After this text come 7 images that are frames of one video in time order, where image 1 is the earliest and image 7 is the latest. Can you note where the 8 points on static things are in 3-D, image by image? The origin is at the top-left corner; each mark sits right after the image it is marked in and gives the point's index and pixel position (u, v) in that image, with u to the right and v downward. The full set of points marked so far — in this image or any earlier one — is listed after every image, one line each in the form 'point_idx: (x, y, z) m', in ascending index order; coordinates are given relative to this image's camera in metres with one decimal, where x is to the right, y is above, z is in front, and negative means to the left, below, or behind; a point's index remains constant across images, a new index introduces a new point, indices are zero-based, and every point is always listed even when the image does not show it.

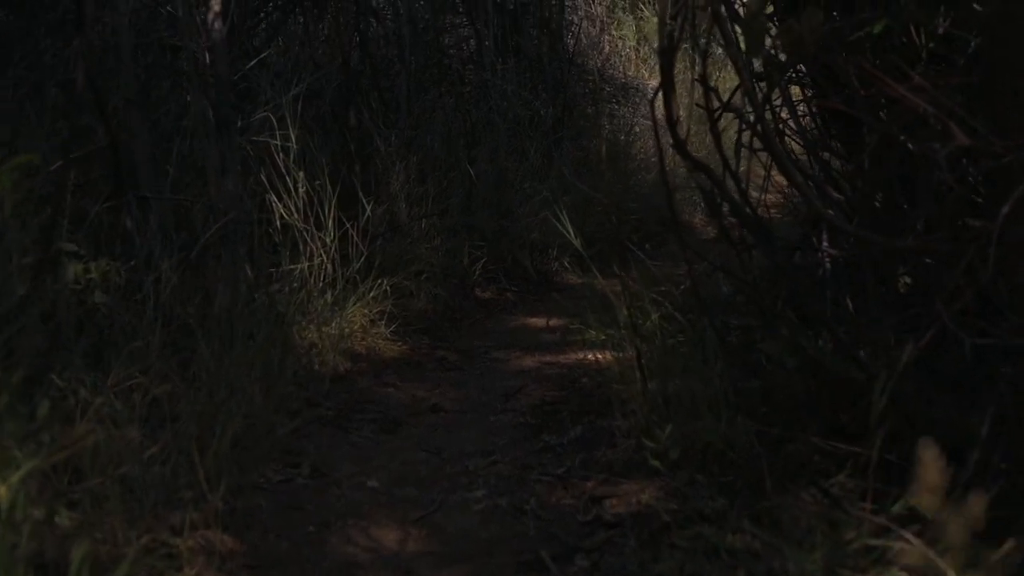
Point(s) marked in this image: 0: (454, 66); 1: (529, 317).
0: (-0.2, +0.8, +6.4) m
1: (+0.1, -0.1, +5.3) m
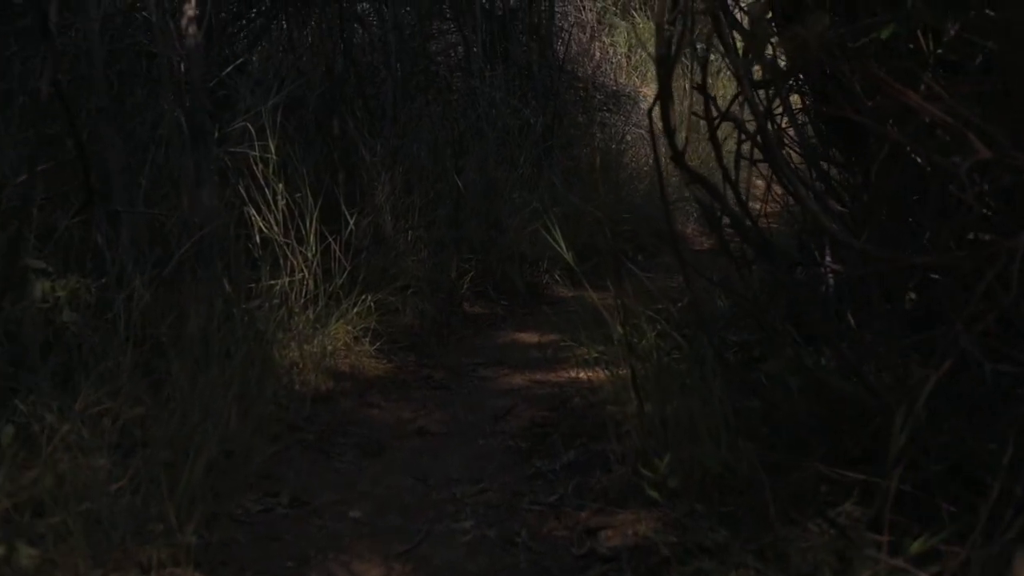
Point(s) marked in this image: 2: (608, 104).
0: (-0.3, +0.8, +6.3) m
1: (0.0, -0.1, +5.1) m
2: (+0.4, +0.8, +7.6) m
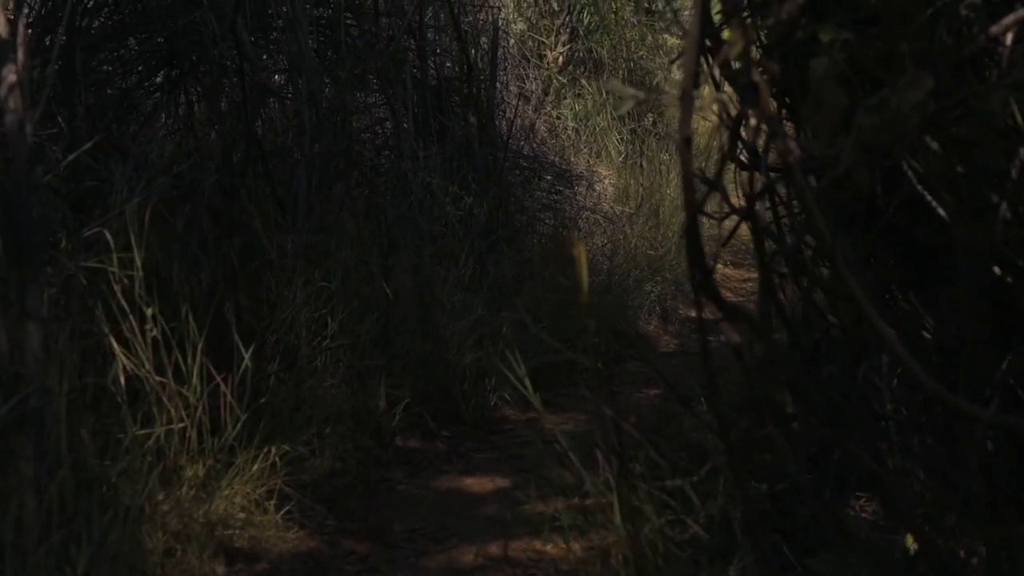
0: (-0.4, +0.4, +5.3) m
1: (-0.1, -0.4, +4.1) m
2: (+0.2, +0.4, +6.7) m
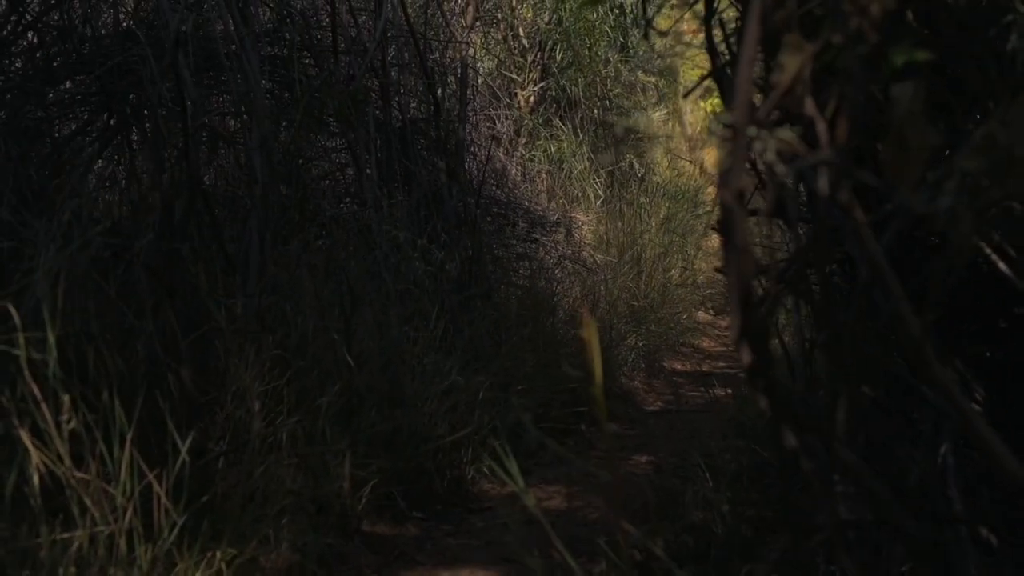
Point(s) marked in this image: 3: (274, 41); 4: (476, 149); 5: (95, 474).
0: (-0.5, +0.2, +4.8) m
1: (-0.1, -0.6, +3.6) m
2: (+0.1, +0.2, +6.2) m
3: (-0.7, +0.7, +5.0) m
4: (-0.1, +0.5, +6.1) m
5: (-0.7, -0.3, +2.7) m
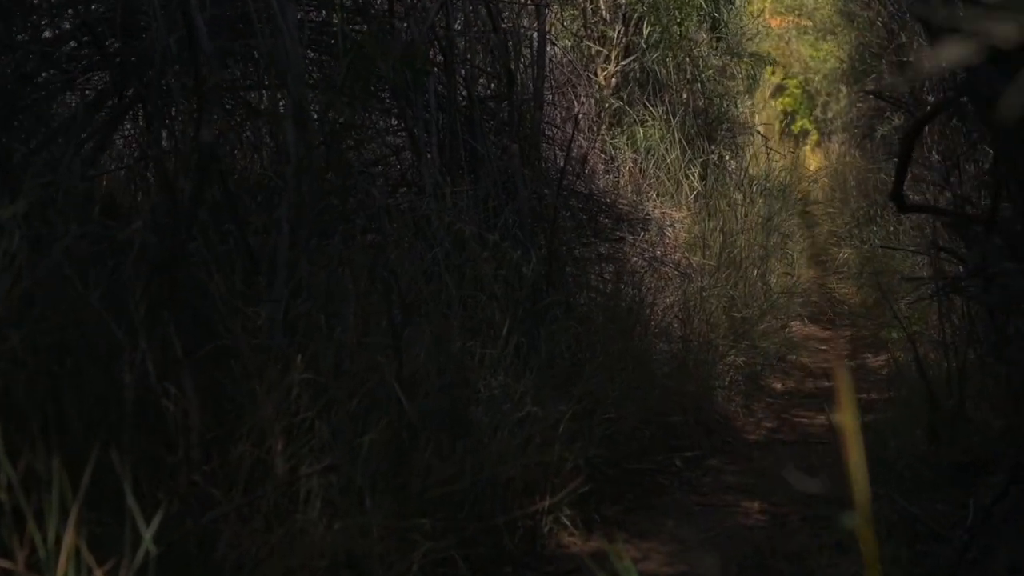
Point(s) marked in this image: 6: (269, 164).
0: (-0.3, +0.2, +4.0) m
1: (0.0, -0.6, +2.8) m
2: (+0.3, +0.2, +5.4) m
3: (-0.5, +0.7, +4.2) m
4: (+0.1, +0.5, +5.3) m
5: (-0.5, -0.3, +1.9) m
6: (-0.5, +0.3, +3.6) m
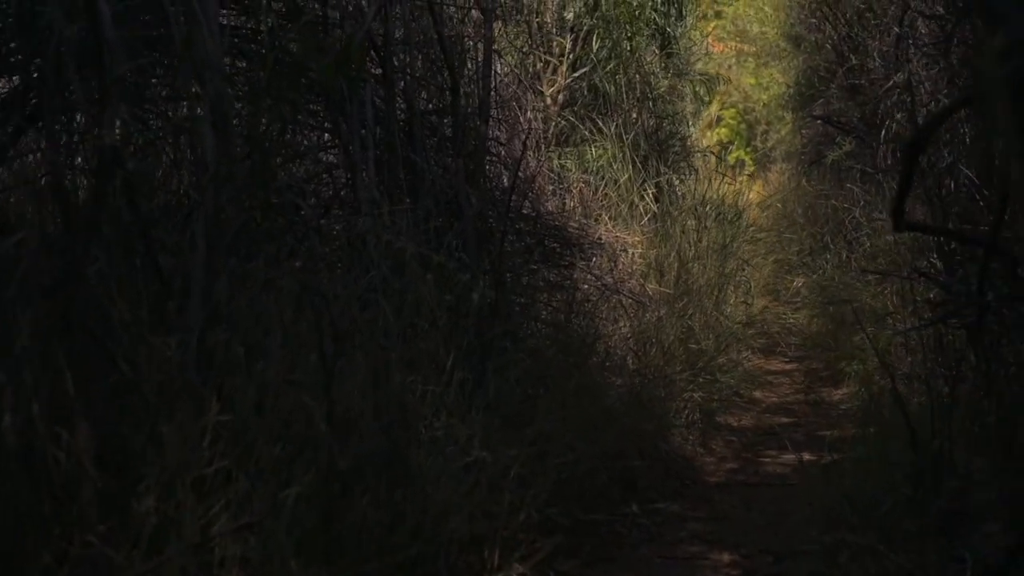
0: (-0.4, +0.2, +3.6) m
1: (-0.1, -0.6, +2.4) m
2: (+0.2, +0.1, +5.0) m
3: (-0.6, +0.6, +3.8) m
4: (0.0, +0.4, +4.9) m
5: (-0.6, -0.3, +1.5) m
6: (-0.6, +0.2, +3.2) m
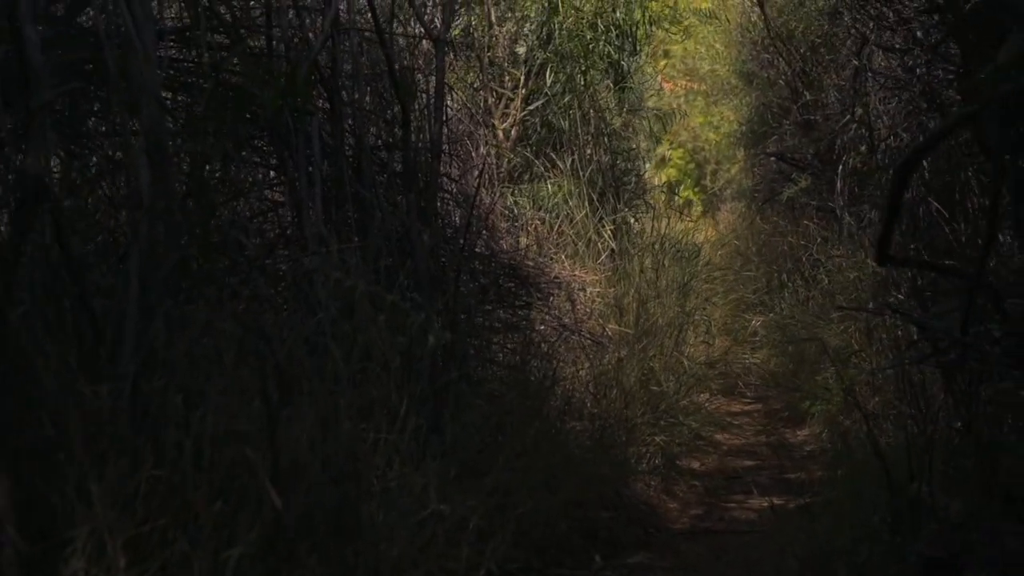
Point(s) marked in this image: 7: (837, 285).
0: (-0.5, +0.1, +3.4) m
1: (-0.1, -0.7, +2.1) m
2: (0.0, 0.0, +4.8) m
3: (-0.7, +0.5, +3.6) m
4: (-0.2, +0.3, +4.7) m
5: (-0.6, -0.4, +1.3) m
6: (-0.7, +0.1, +3.0) m
7: (+1.2, 0.0, +6.6) m
